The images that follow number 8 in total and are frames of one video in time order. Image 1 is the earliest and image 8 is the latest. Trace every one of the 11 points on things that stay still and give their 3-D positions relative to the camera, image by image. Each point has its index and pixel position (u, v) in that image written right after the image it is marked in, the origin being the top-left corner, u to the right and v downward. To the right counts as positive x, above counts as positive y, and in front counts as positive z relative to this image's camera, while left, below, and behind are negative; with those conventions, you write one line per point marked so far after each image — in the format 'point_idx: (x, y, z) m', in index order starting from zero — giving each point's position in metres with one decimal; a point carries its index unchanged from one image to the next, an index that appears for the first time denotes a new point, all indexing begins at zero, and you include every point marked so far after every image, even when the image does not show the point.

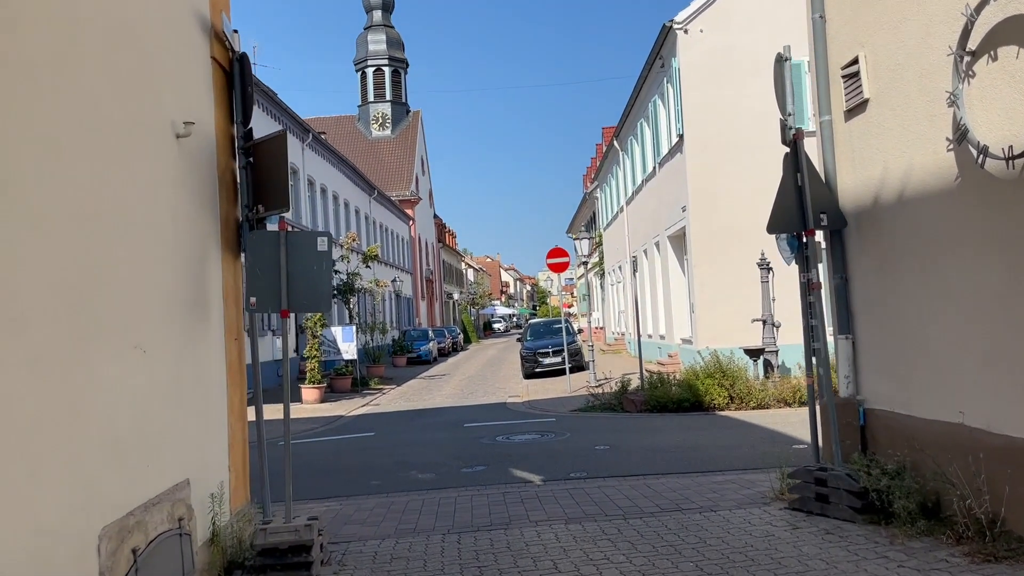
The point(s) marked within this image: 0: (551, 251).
0: (+0.9, +0.8, +18.9) m
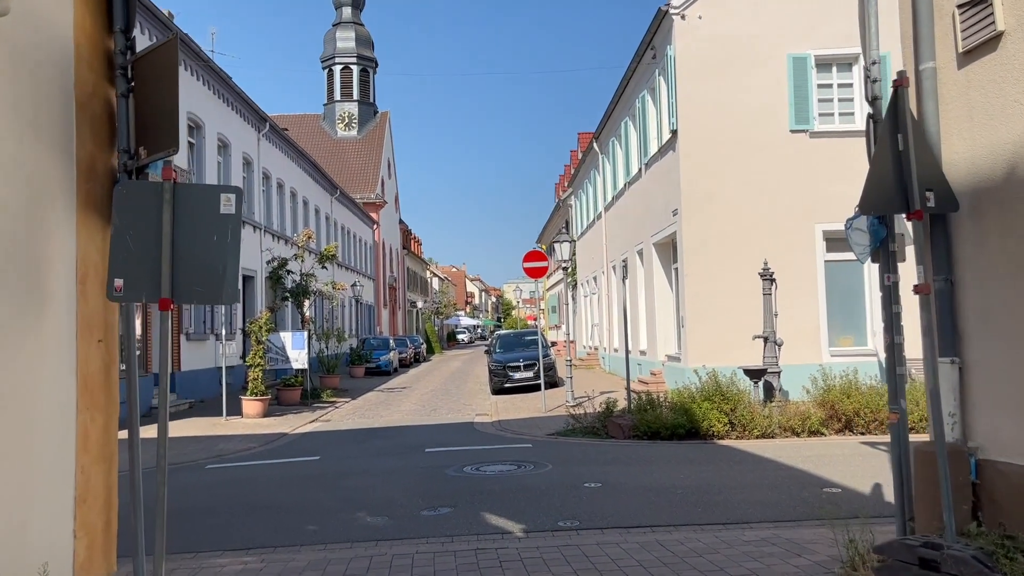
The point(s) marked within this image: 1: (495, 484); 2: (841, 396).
0: (+0.3, +0.7, +17.1) m
1: (-0.2, -2.2, +9.4) m
2: (+4.9, -1.6, +12.7) m
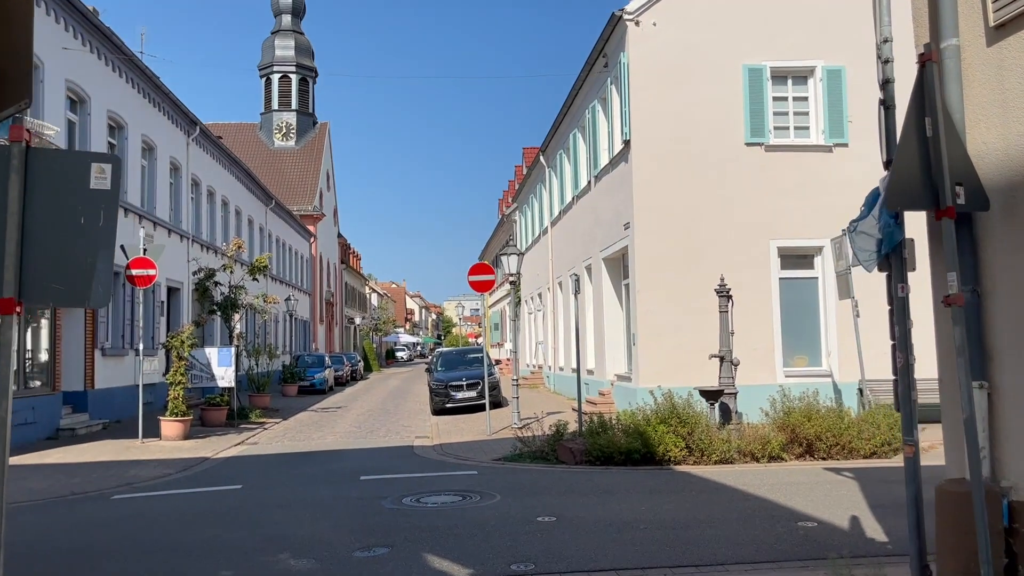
0: (-0.7, +0.4, +16.2) m
1: (-0.7, -2.3, +8.4) m
2: (+4.1, -1.9, +12.1) m
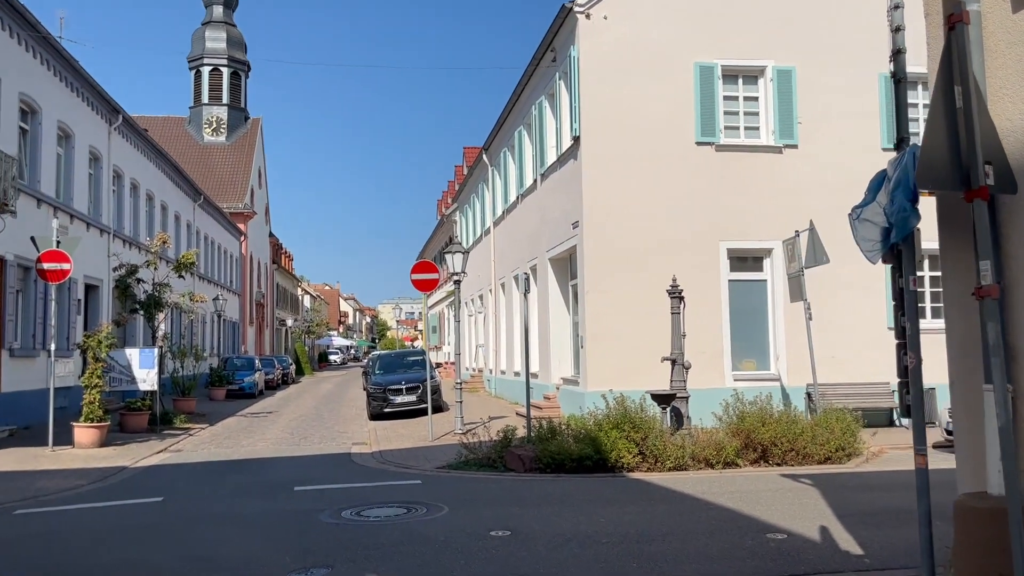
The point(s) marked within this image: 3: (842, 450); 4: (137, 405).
0: (-1.7, +0.4, +15.5) m
1: (-1.2, -2.2, +7.7) m
2: (+3.4, -1.9, +11.8) m
3: (+4.6, -2.3, +11.8) m
4: (-7.8, -2.4, +17.7) m
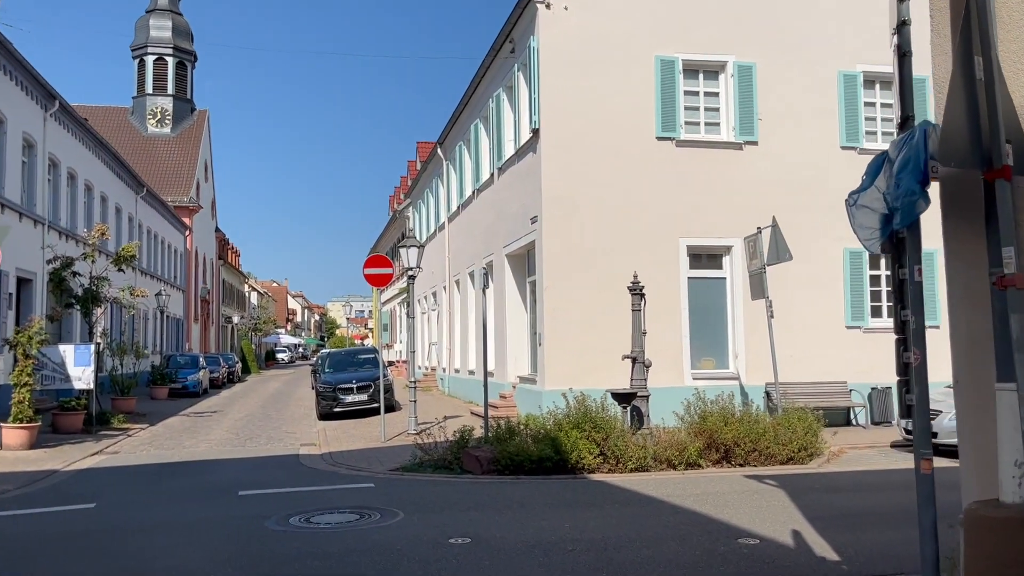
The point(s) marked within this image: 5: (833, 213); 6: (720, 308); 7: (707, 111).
0: (-2.5, +0.5, +15.0) m
1: (-1.5, -2.2, +7.2) m
2: (+2.8, -1.8, +11.5) m
3: (+4.0, -2.2, +11.7) m
4: (-8.7, -2.3, +16.8) m
5: (+6.1, +1.4, +16.1) m
6: (+3.8, -0.4, +15.6) m
7: (+3.6, +3.3, +15.8) m
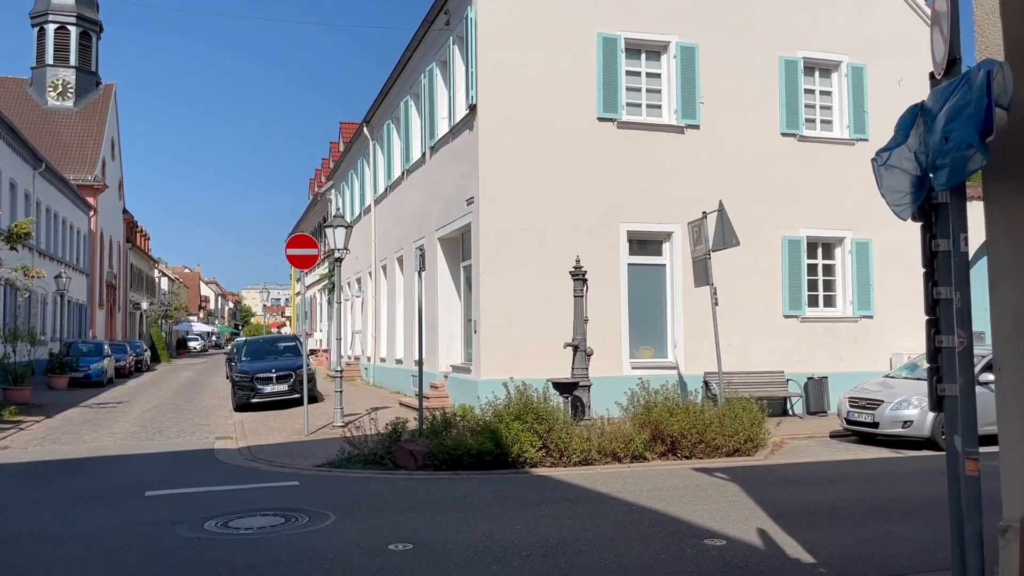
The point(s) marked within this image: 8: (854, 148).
0: (-3.6, +0.8, +13.9) m
1: (-1.9, -2.0, +6.4) m
2: (+2.0, -1.6, +11.1) m
3: (+3.2, -2.1, +11.3) m
4: (-9.9, -1.9, +15.2) m
5: (+4.8, +1.6, +15.9) m
6: (+2.6, -0.1, +15.2) m
7: (+2.5, +3.5, +15.4) m
8: (+6.6, +2.7, +16.3) m
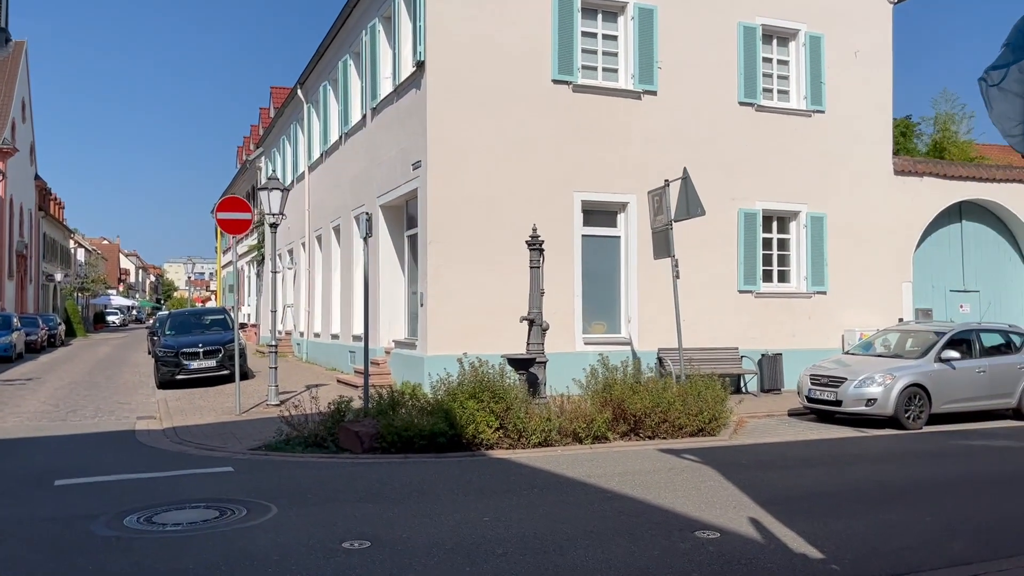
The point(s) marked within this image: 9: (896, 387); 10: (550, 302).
0: (-4.4, +1.3, +12.8) m
1: (-2.1, -1.7, +5.5) m
2: (+1.4, -1.3, +10.4) m
3: (+2.6, -1.7, +10.8) m
4: (-10.8, -1.3, +13.6) m
5: (+3.9, +2.1, +15.4) m
6: (+1.7, +0.3, +14.6) m
7: (+1.6, +4.0, +14.7) m
8: (+5.6, +3.2, +15.9) m
9: (+5.2, -1.3, +11.5) m
10: (+0.6, -0.2, +13.9) m
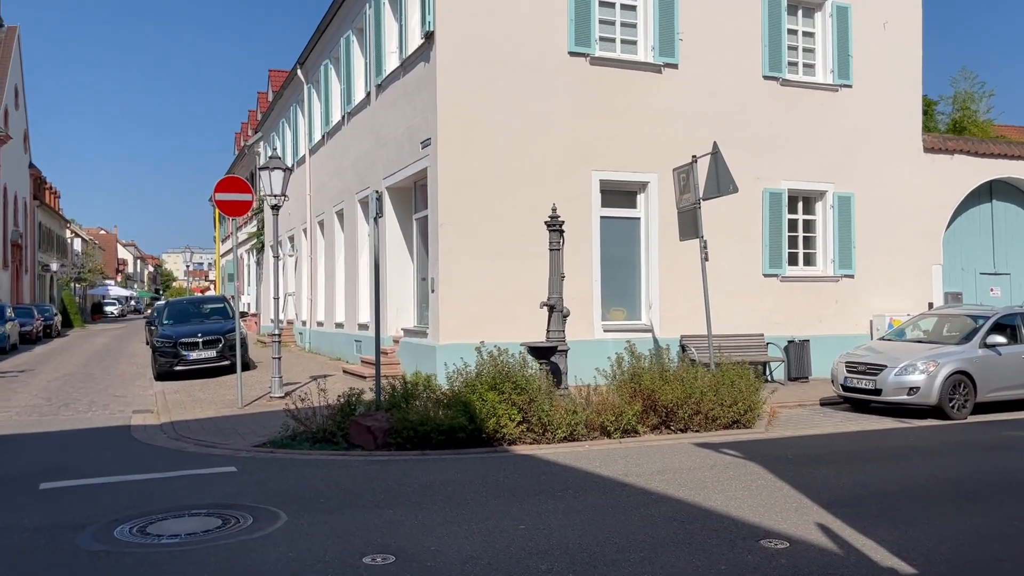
0: (-4.1, +1.5, +12.1) m
1: (-1.9, -1.6, +4.8) m
2: (+1.7, -1.1, +9.8) m
3: (+2.8, -1.5, +10.1) m
4: (-10.6, -1.2, +12.9) m
5: (+4.1, +2.4, +14.6) m
6: (+2.0, +0.6, +13.9) m
7: (+1.8, +4.3, +13.9) m
8: (+5.8, +3.5, +15.2) m
9: (+5.5, -1.1, +10.8) m
10: (+0.9, 0.0, +13.2) m
